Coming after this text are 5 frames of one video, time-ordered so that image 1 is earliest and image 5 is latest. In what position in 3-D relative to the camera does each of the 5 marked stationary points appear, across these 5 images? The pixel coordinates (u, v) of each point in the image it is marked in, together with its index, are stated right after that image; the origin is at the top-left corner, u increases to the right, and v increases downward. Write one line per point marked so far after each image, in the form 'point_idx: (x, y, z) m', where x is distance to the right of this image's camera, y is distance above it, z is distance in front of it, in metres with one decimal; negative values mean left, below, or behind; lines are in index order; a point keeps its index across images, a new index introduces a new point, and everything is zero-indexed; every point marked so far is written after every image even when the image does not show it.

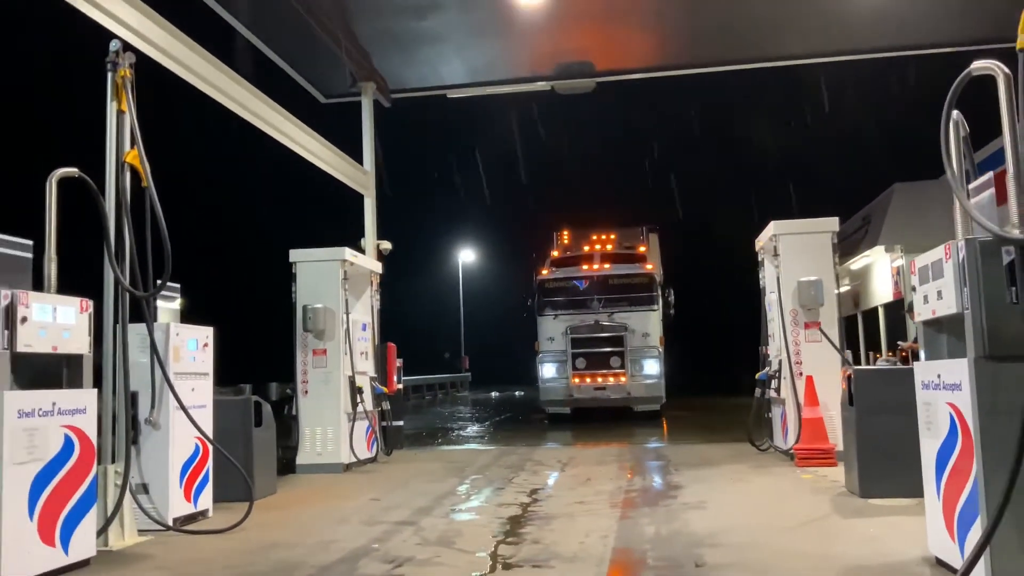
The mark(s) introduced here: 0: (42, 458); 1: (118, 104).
0: (-2.7, -1.0, +4.5) m
1: (-2.9, +1.4, +5.7) m
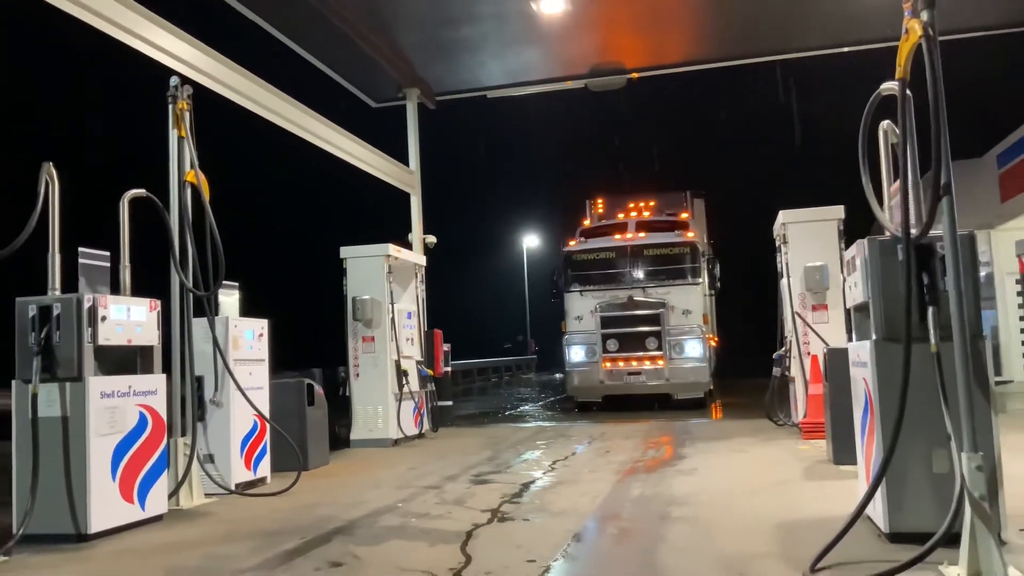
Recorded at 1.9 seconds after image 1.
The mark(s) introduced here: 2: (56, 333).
0: (-2.8, -1.0, +5.6) m
1: (-2.9, +1.4, +6.7) m
2: (-3.2, -0.3, +5.4) m
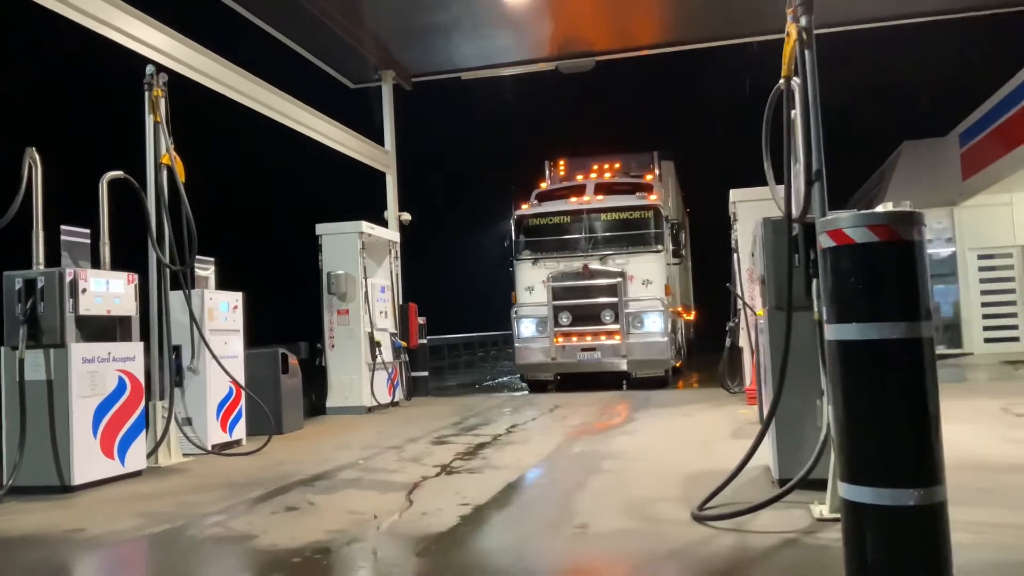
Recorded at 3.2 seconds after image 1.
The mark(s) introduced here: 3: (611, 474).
0: (-3.2, -0.8, +6.1) m
1: (-3.3, +1.6, +7.2) m
2: (-3.6, -0.1, +5.9) m
3: (+0.7, -1.3, +5.4) m
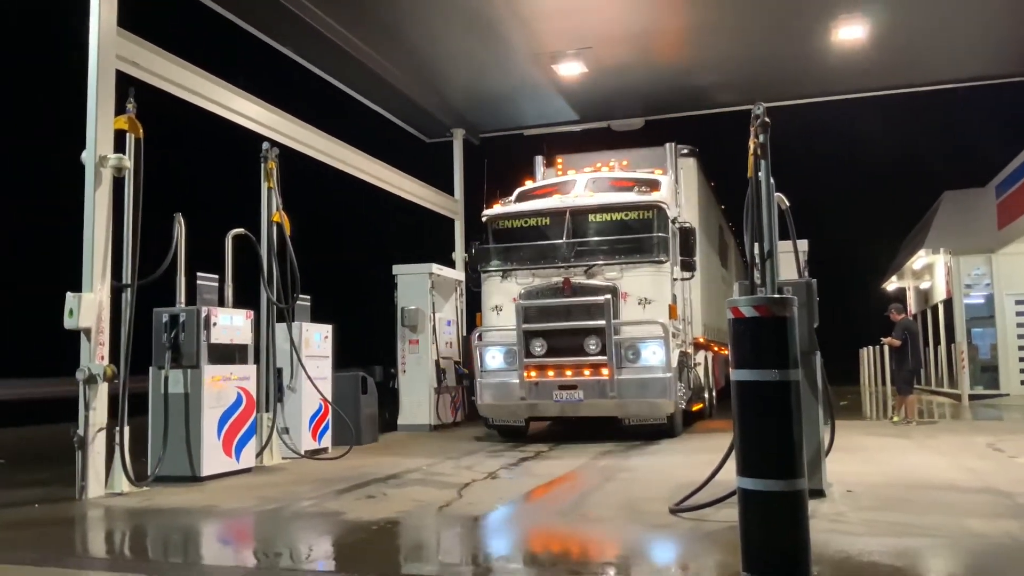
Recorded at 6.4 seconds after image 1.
0: (-2.9, -1.2, +7.7) m
1: (-2.8, +1.2, +8.9) m
2: (-3.2, -0.5, +7.6) m
3: (+1.0, -1.7, +6.7) m
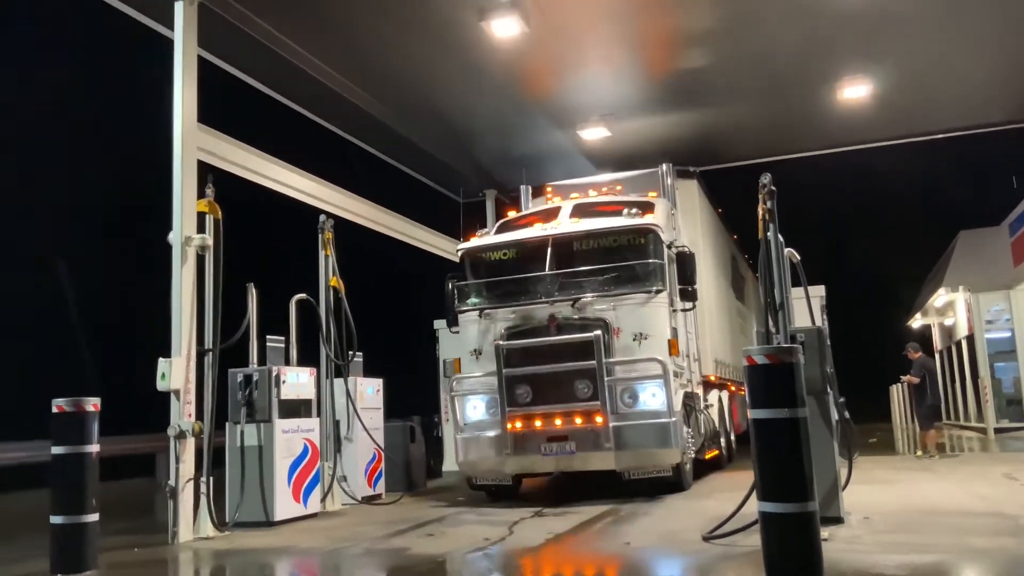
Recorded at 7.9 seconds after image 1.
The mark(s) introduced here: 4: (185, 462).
0: (-2.4, -1.8, +8.5) m
1: (-2.4, +0.5, +9.9) m
2: (-2.8, -1.1, +8.4) m
3: (+1.4, -2.2, +7.4) m
4: (-3.3, -1.7, +7.7) m
